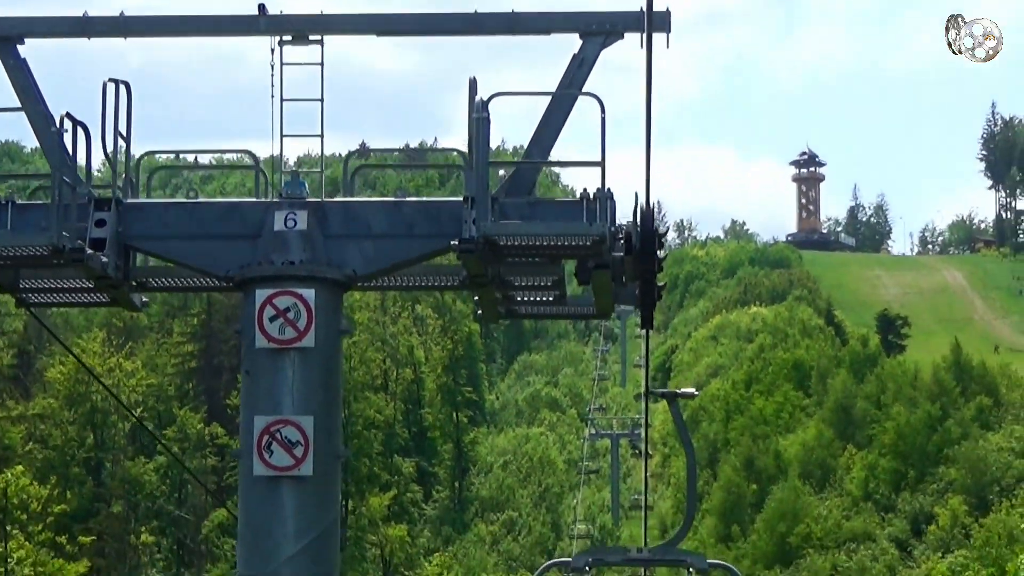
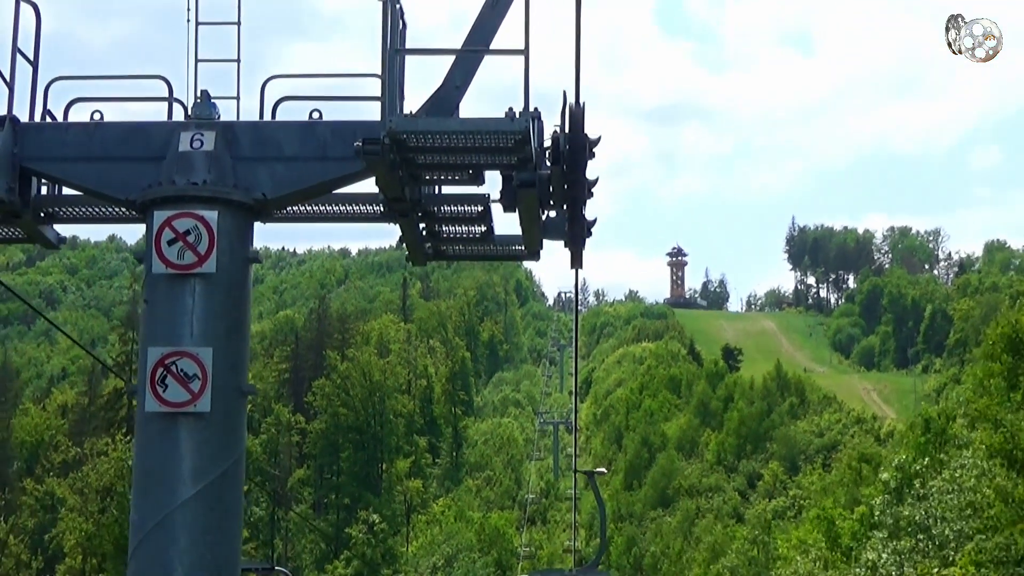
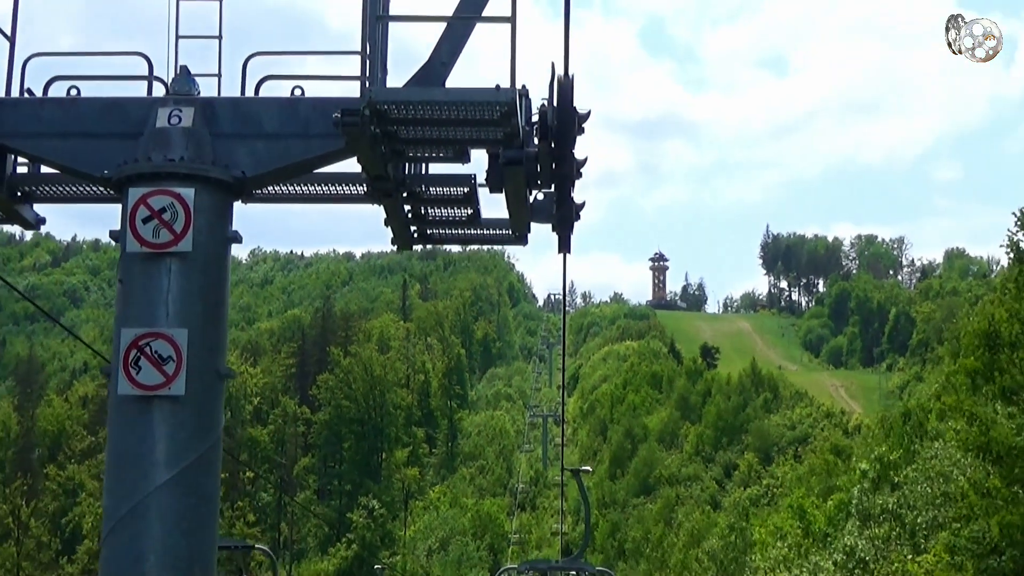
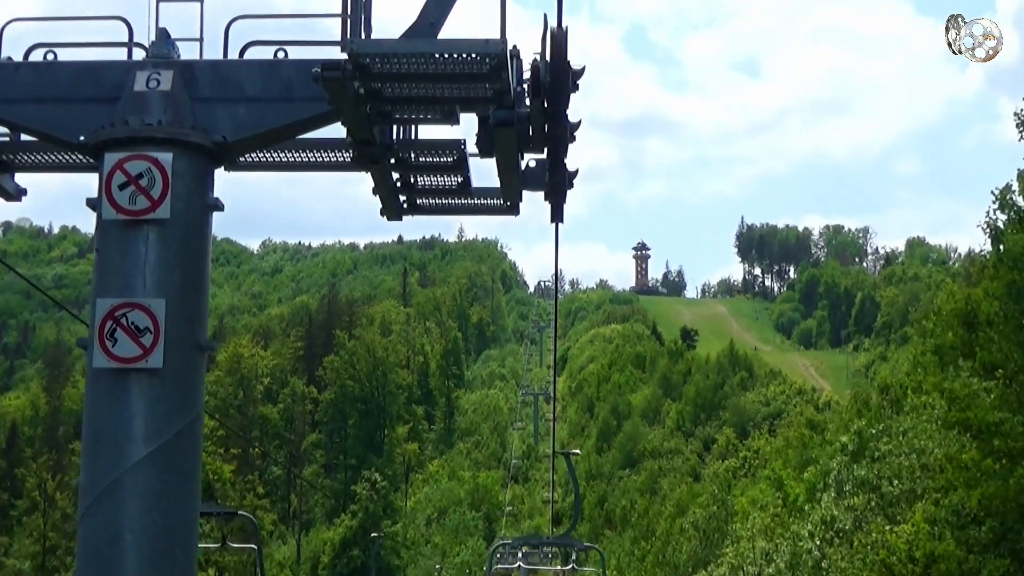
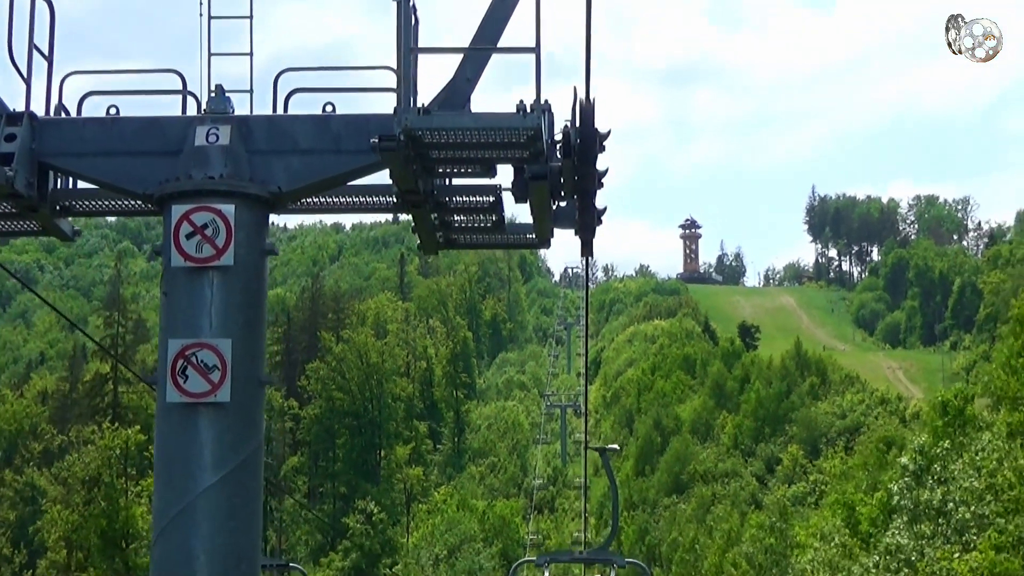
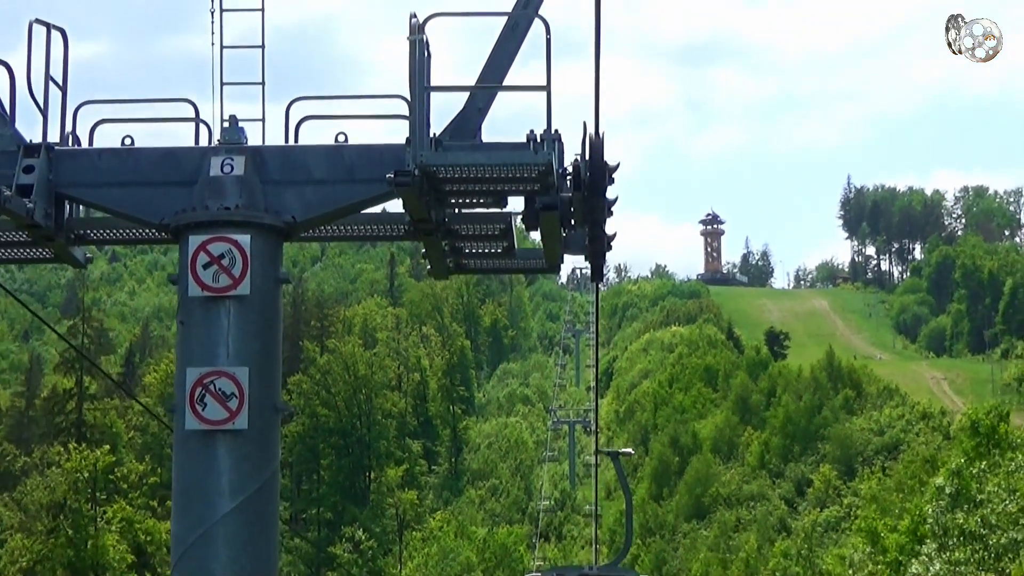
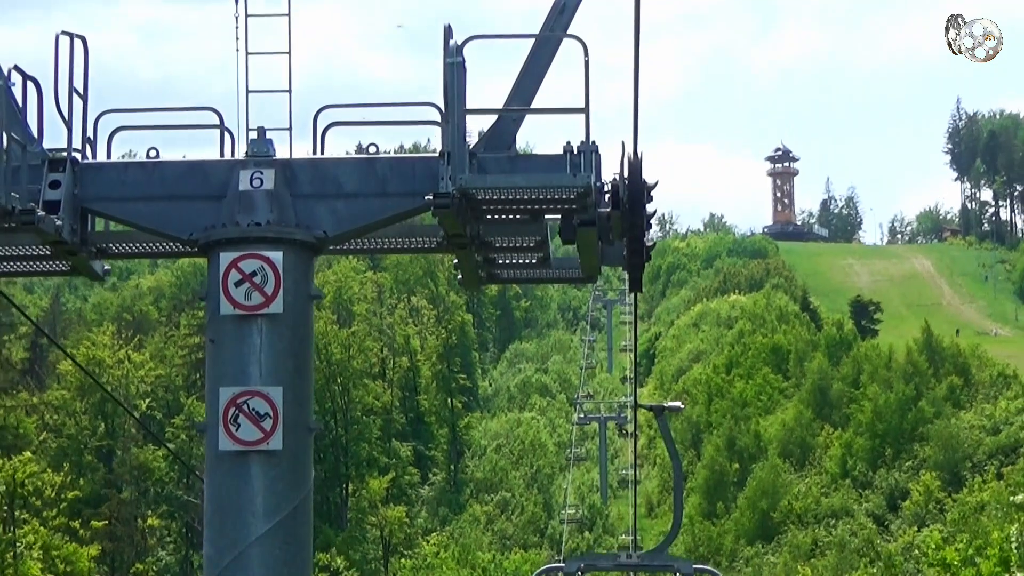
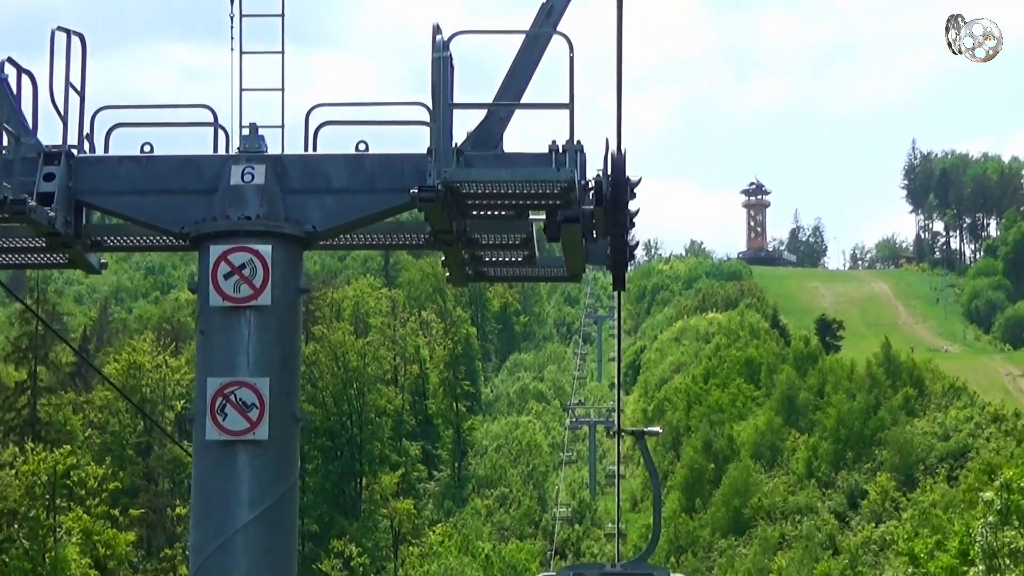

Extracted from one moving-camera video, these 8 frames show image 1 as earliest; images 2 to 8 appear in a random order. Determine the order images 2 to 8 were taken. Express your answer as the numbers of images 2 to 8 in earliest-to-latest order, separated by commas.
7, 8, 6, 5, 2, 3, 4
